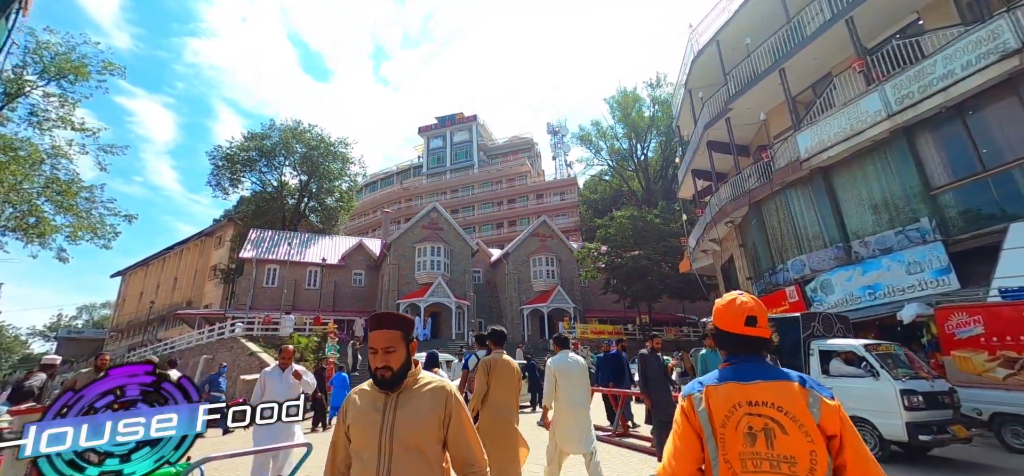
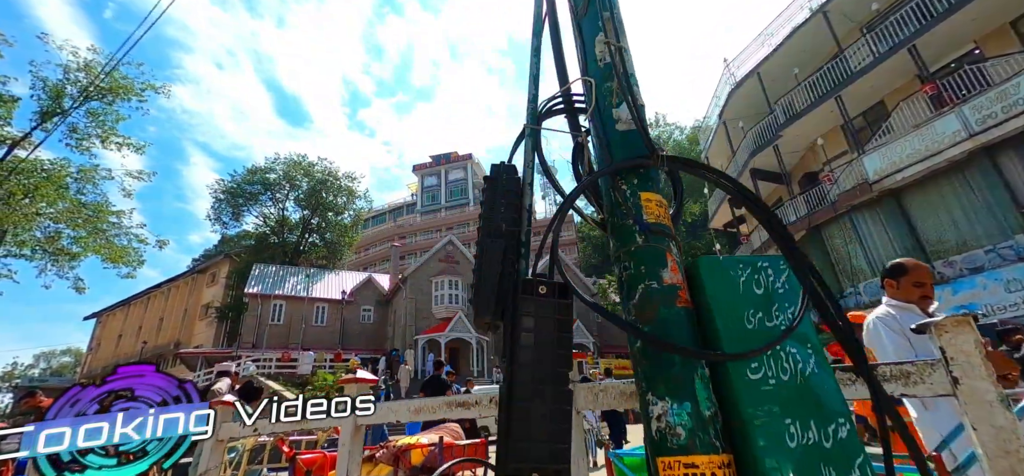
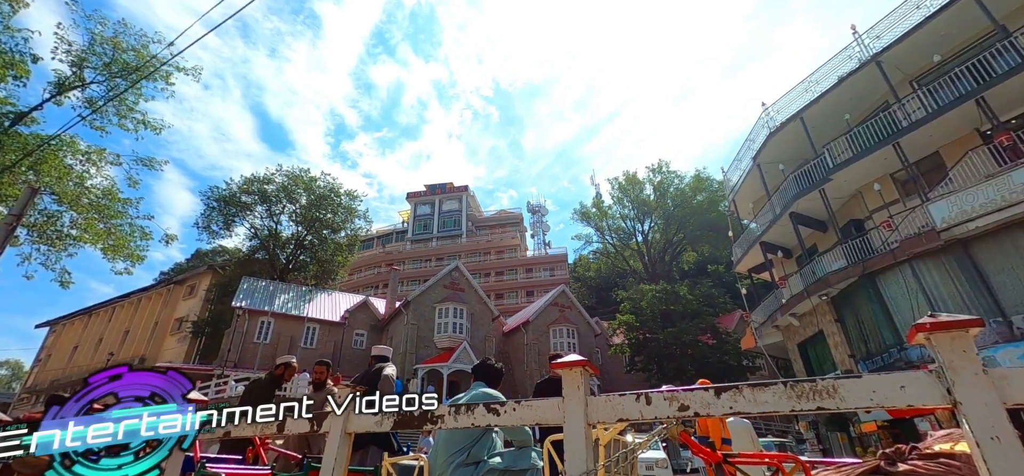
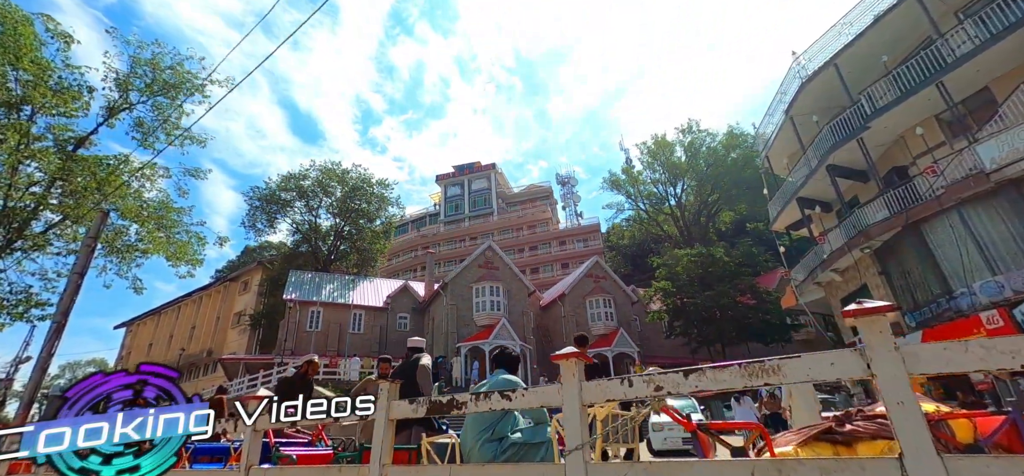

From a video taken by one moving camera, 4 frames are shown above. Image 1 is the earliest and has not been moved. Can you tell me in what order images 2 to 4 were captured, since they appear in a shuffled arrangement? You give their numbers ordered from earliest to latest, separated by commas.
2, 4, 3
